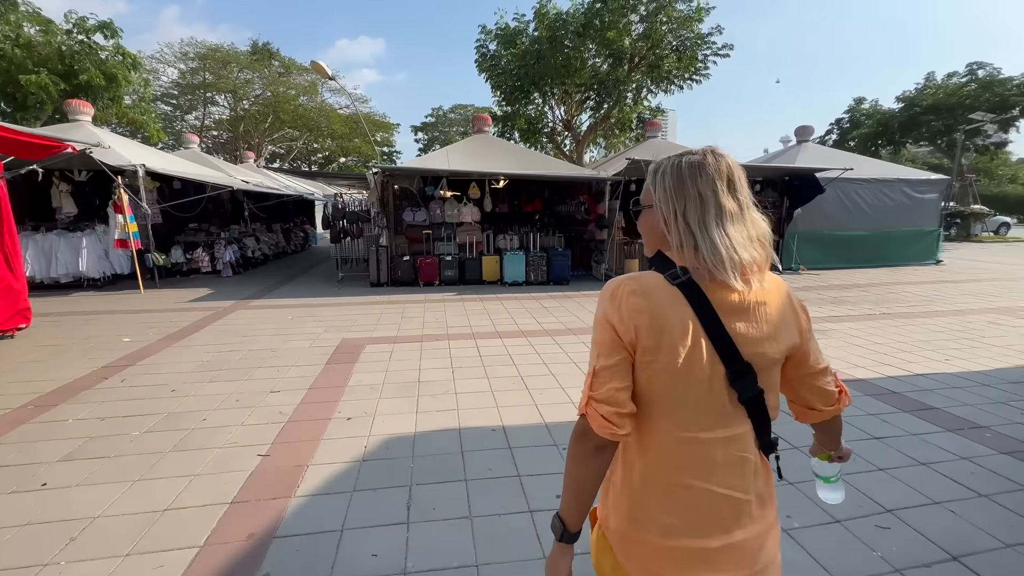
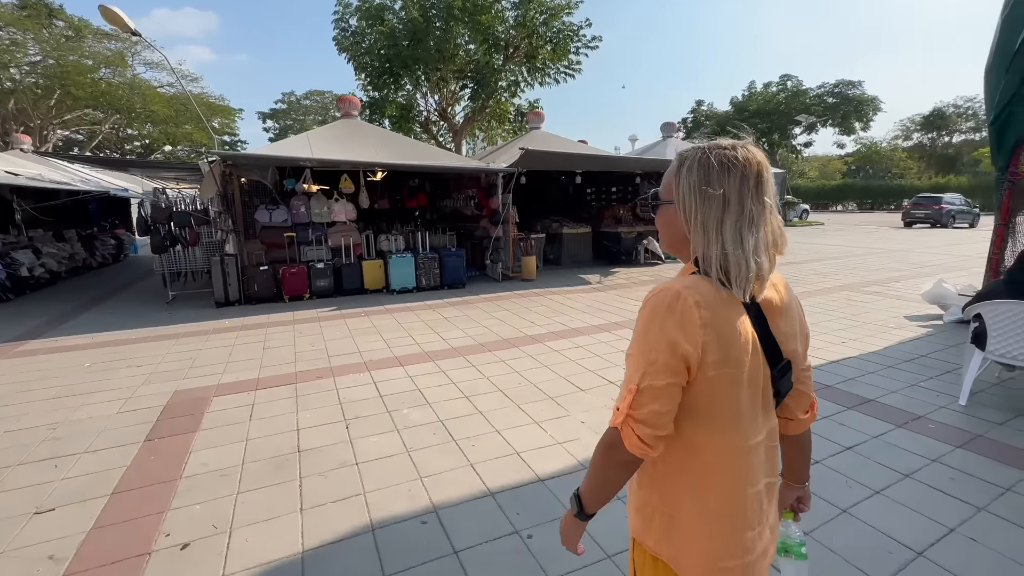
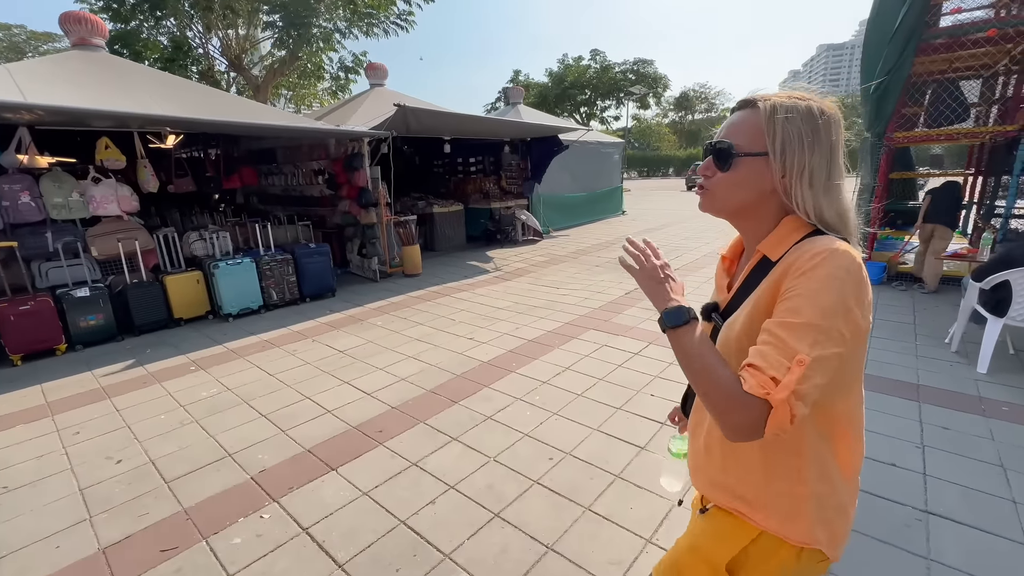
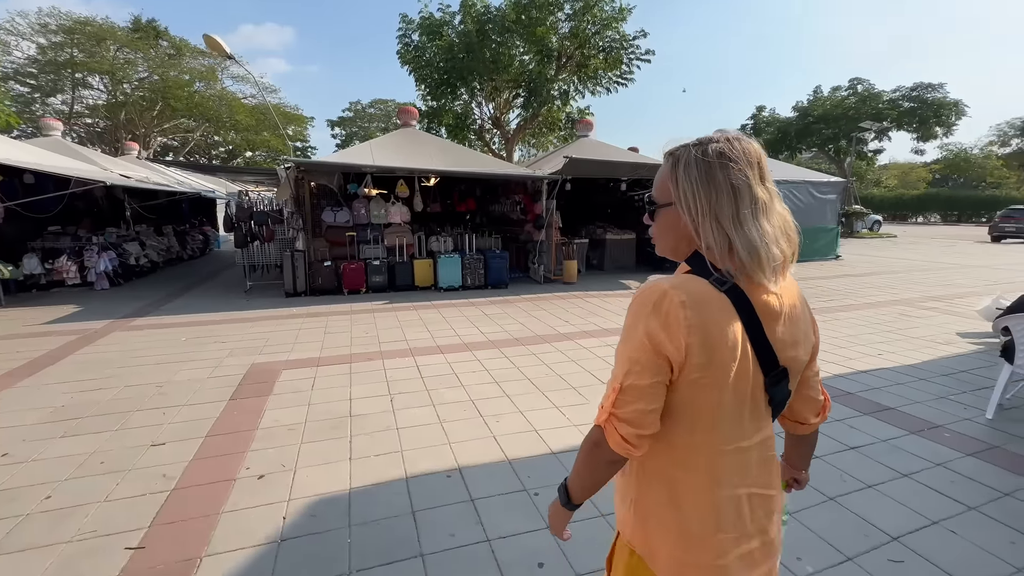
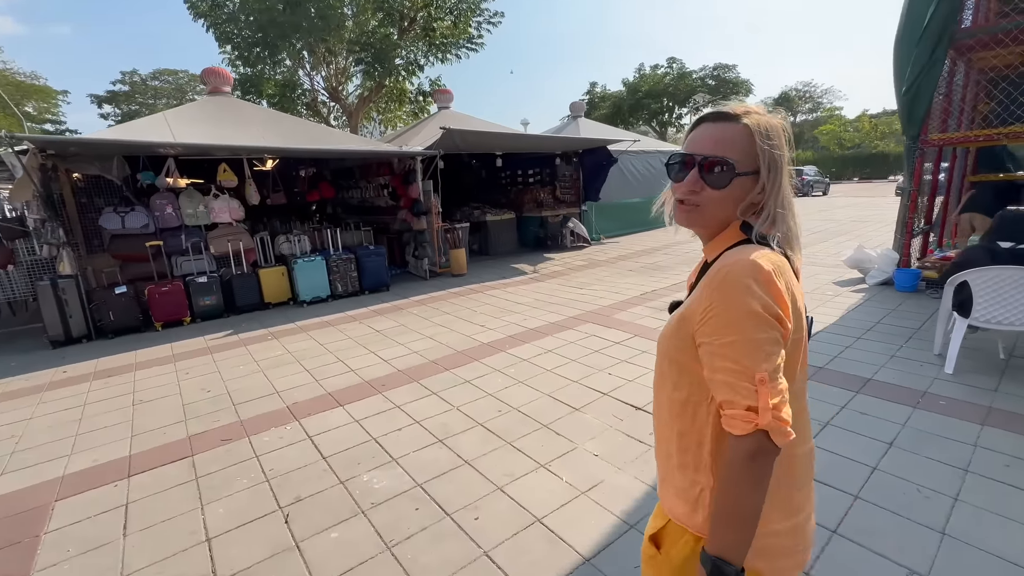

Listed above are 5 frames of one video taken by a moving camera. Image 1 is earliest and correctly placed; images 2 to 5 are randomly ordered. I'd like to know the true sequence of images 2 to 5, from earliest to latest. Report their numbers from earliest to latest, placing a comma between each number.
4, 2, 5, 3
